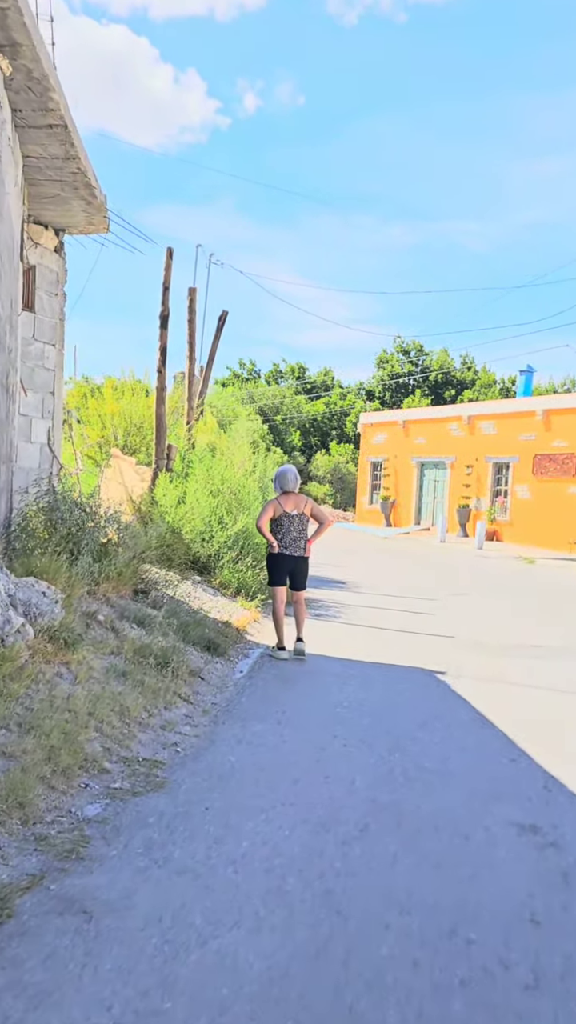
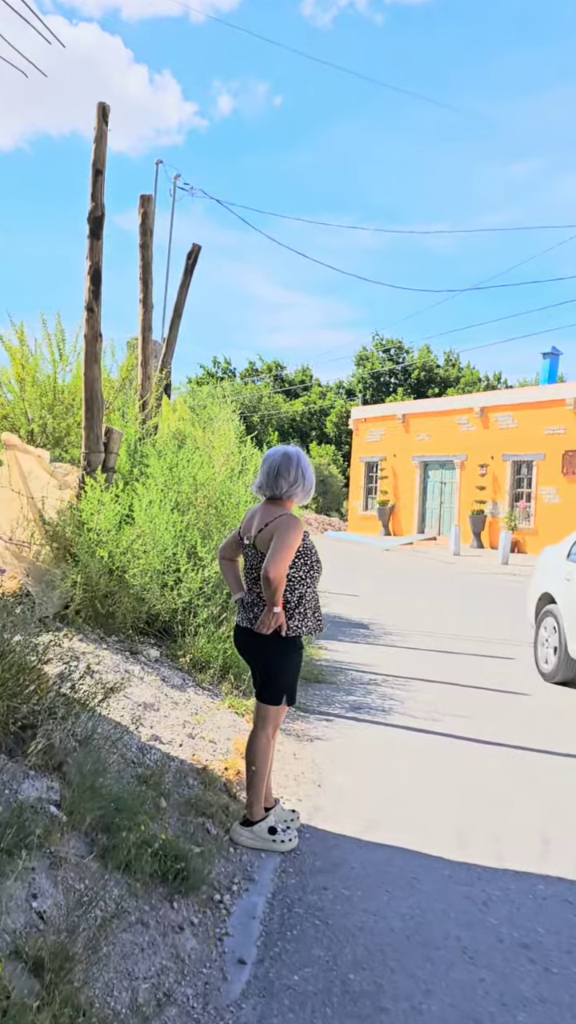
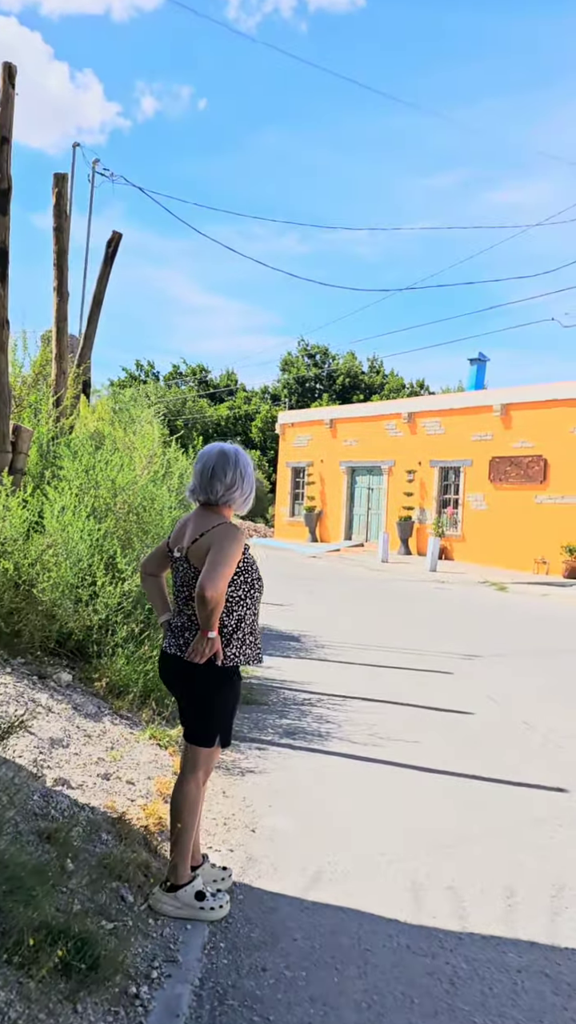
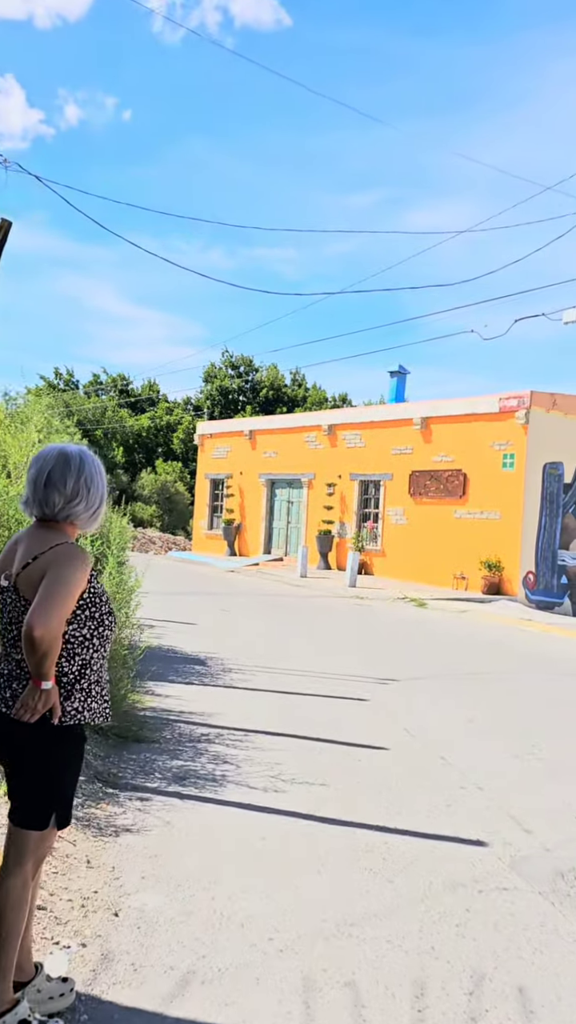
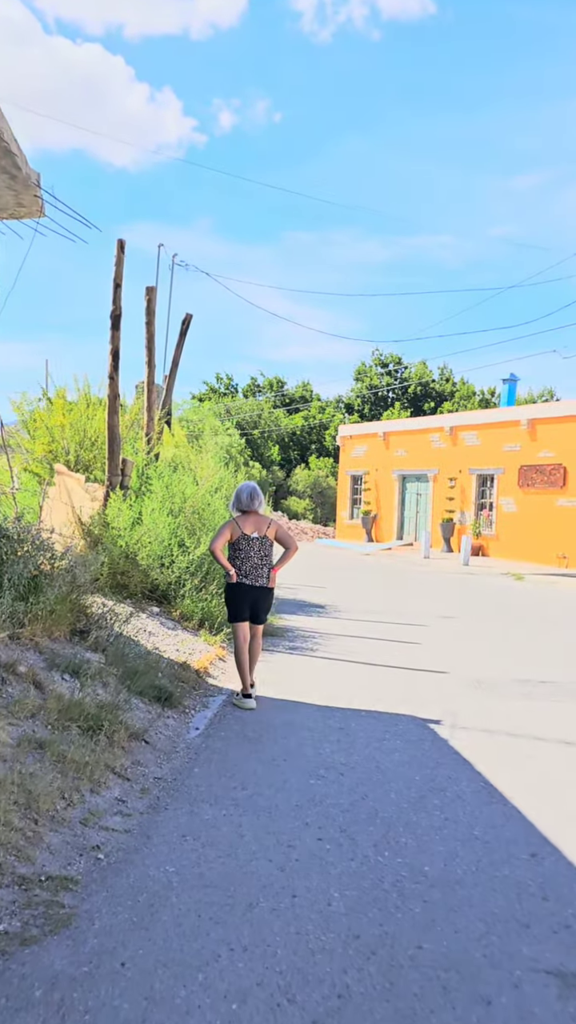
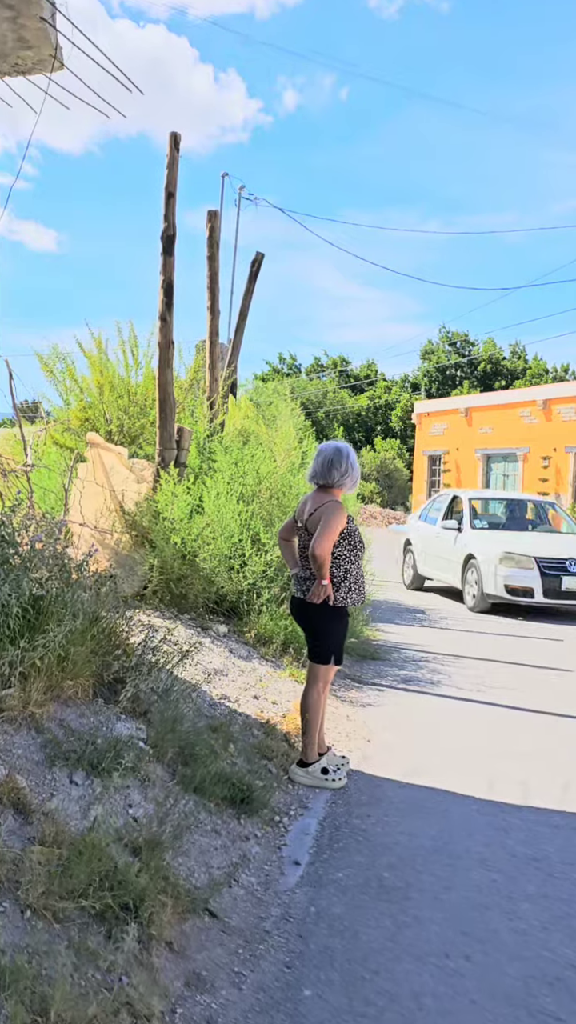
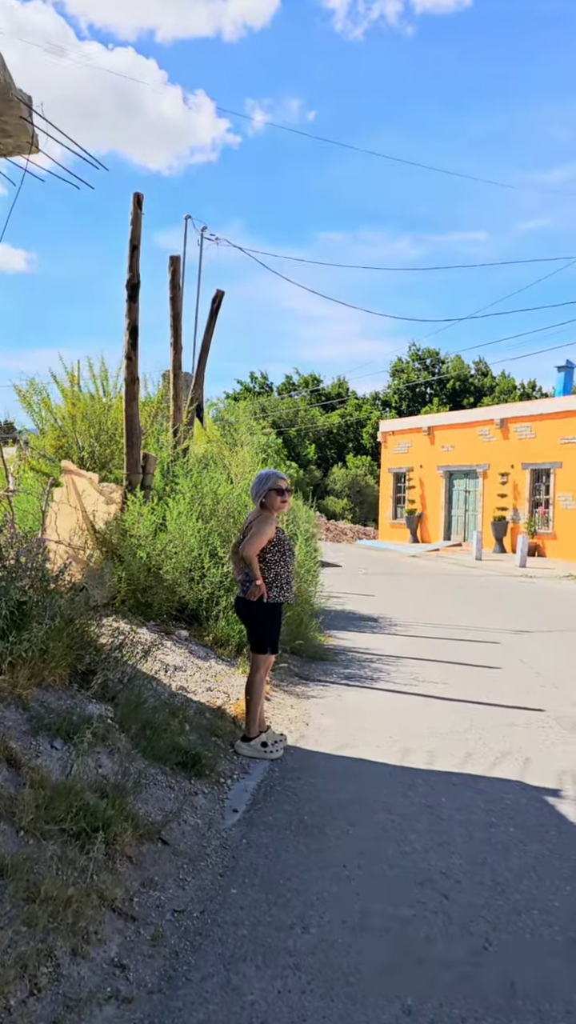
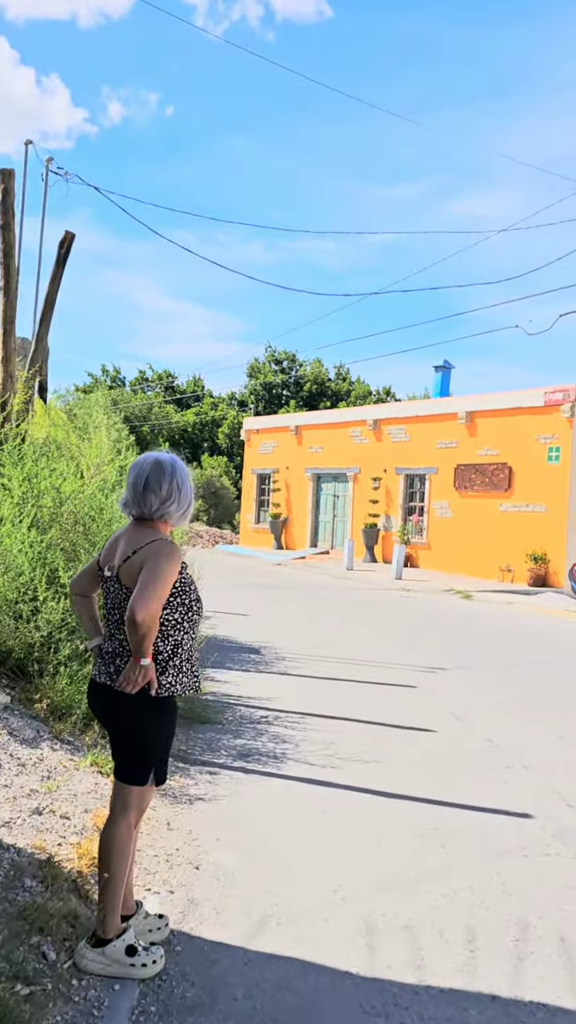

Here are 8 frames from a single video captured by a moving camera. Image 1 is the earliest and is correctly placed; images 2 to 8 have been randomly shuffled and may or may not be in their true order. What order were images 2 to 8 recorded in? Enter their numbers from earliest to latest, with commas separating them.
5, 7, 6, 2, 3, 8, 4
